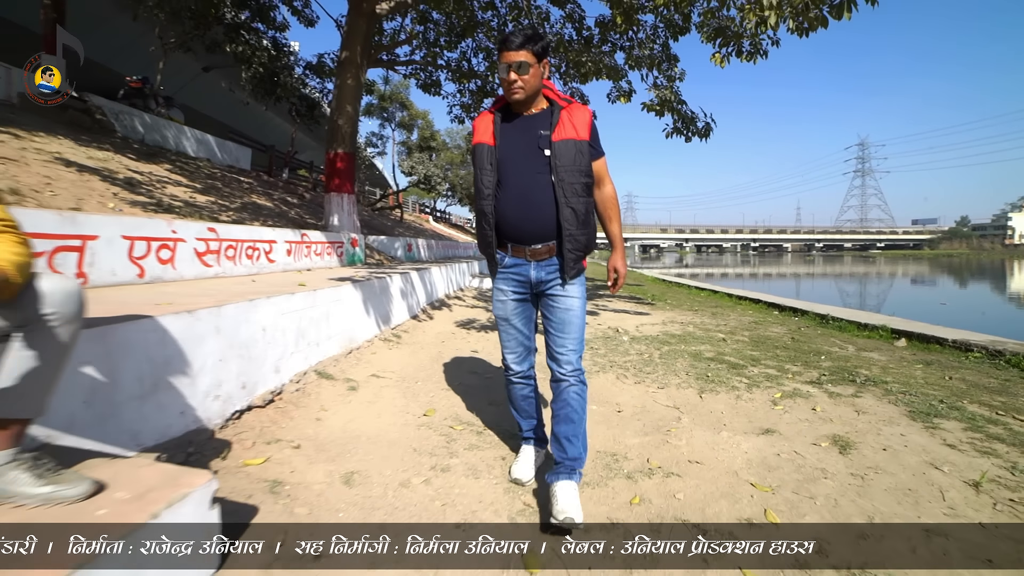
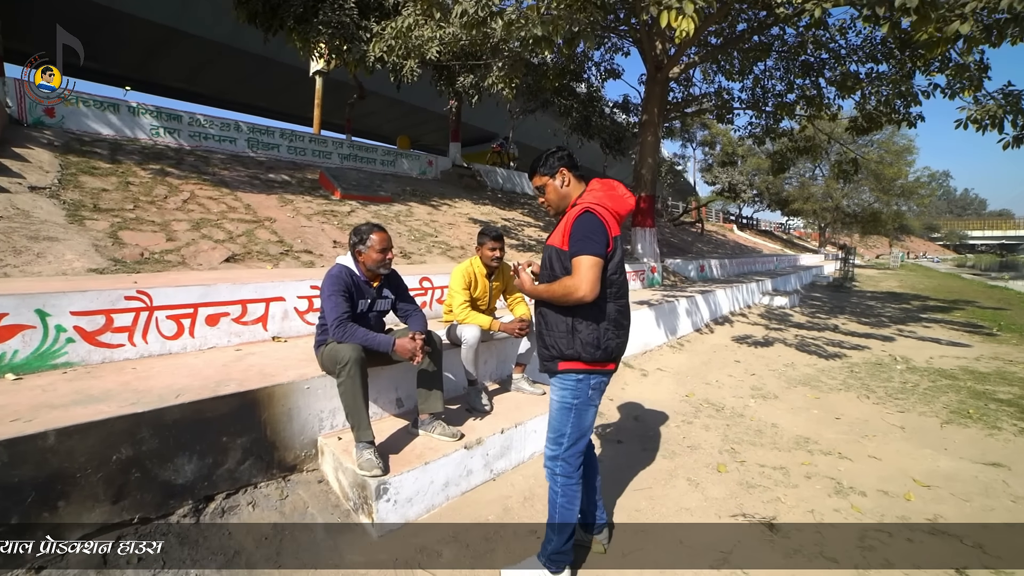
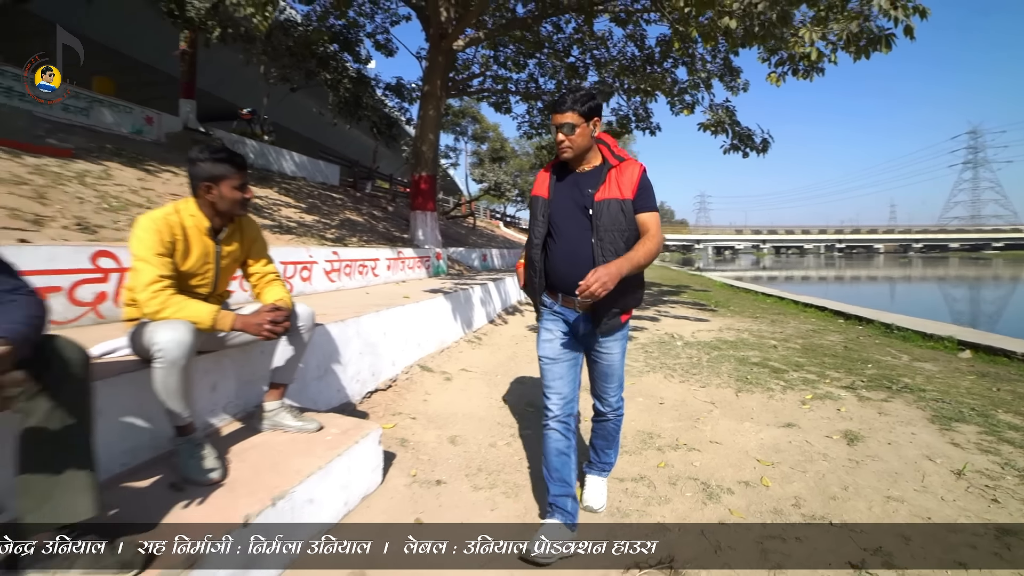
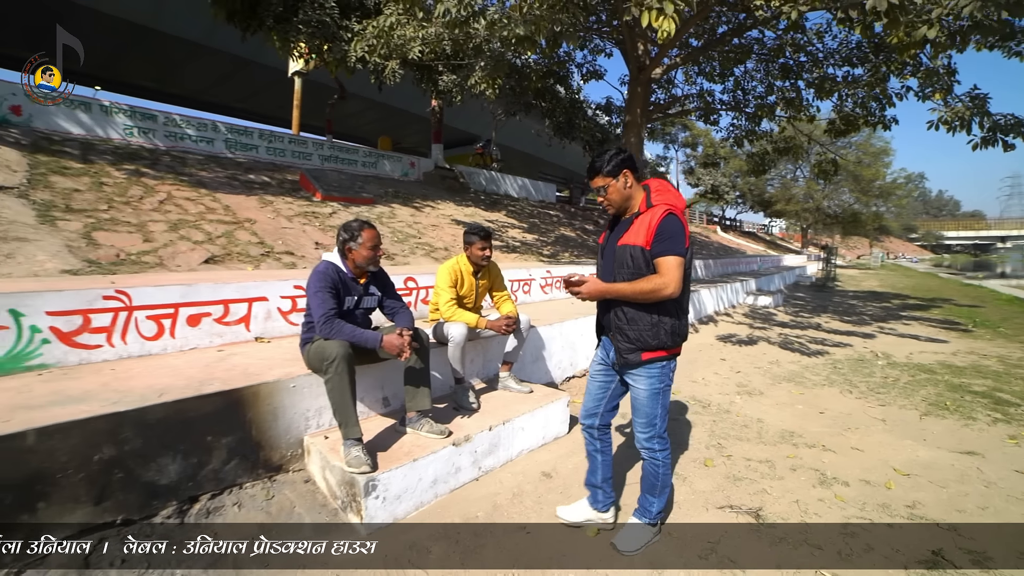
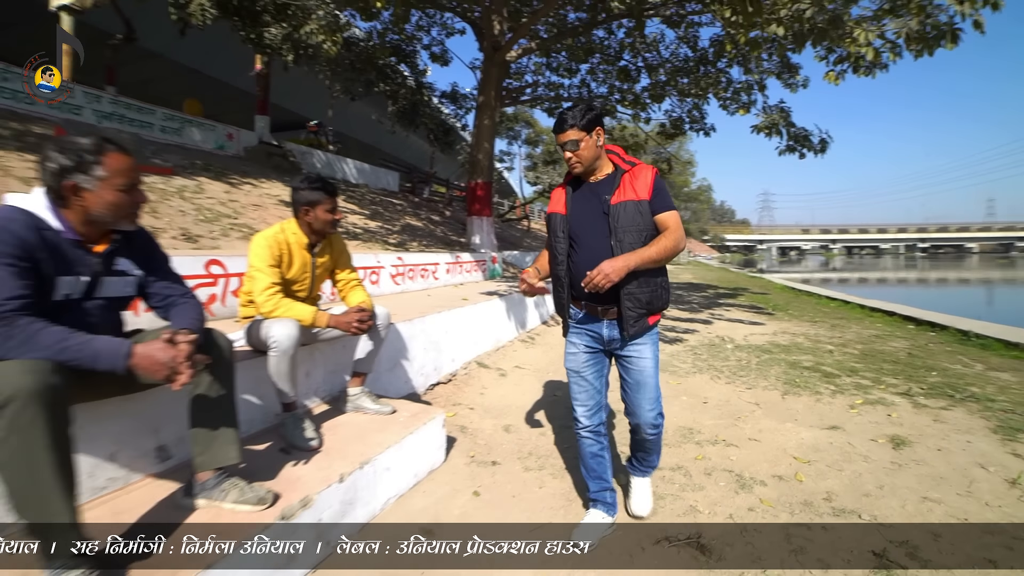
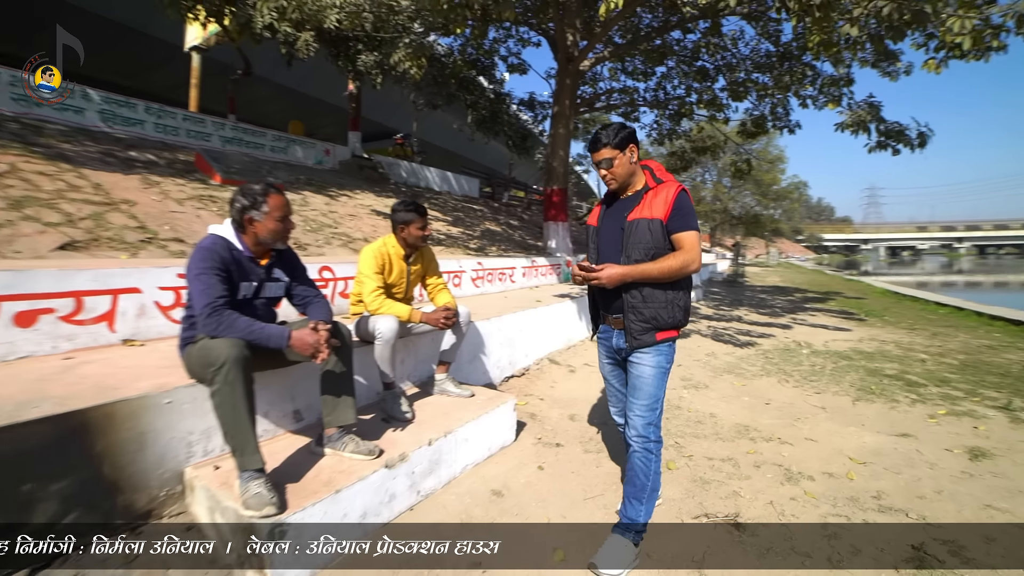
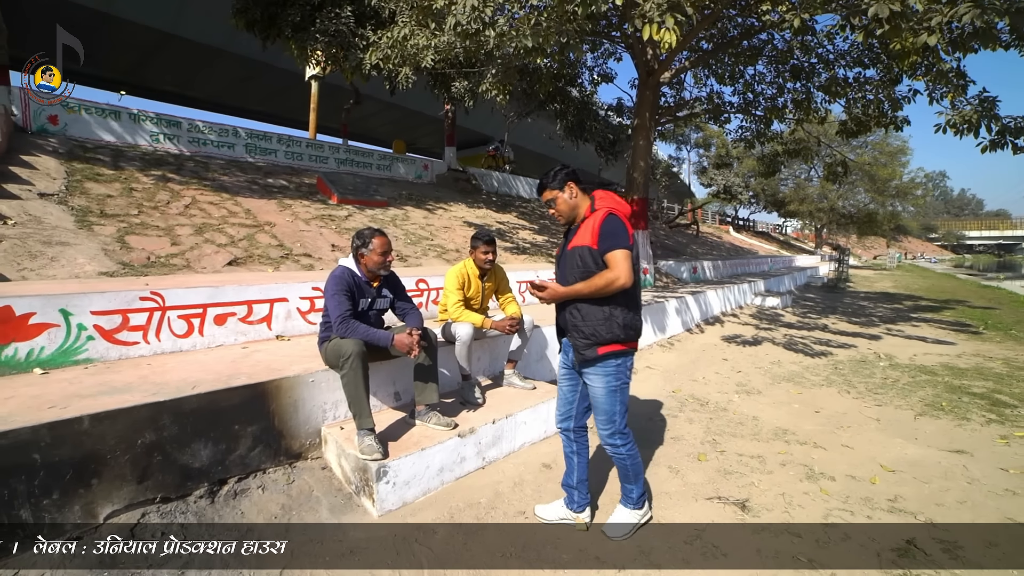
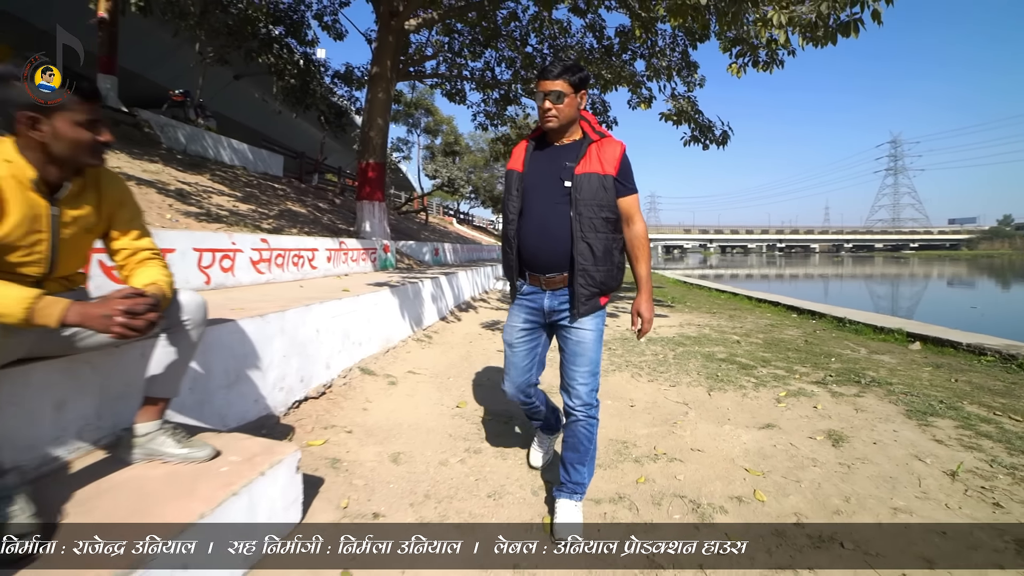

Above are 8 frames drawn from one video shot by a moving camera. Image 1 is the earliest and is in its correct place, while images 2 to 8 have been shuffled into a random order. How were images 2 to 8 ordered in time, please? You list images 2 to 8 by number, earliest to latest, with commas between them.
8, 3, 5, 6, 4, 7, 2
